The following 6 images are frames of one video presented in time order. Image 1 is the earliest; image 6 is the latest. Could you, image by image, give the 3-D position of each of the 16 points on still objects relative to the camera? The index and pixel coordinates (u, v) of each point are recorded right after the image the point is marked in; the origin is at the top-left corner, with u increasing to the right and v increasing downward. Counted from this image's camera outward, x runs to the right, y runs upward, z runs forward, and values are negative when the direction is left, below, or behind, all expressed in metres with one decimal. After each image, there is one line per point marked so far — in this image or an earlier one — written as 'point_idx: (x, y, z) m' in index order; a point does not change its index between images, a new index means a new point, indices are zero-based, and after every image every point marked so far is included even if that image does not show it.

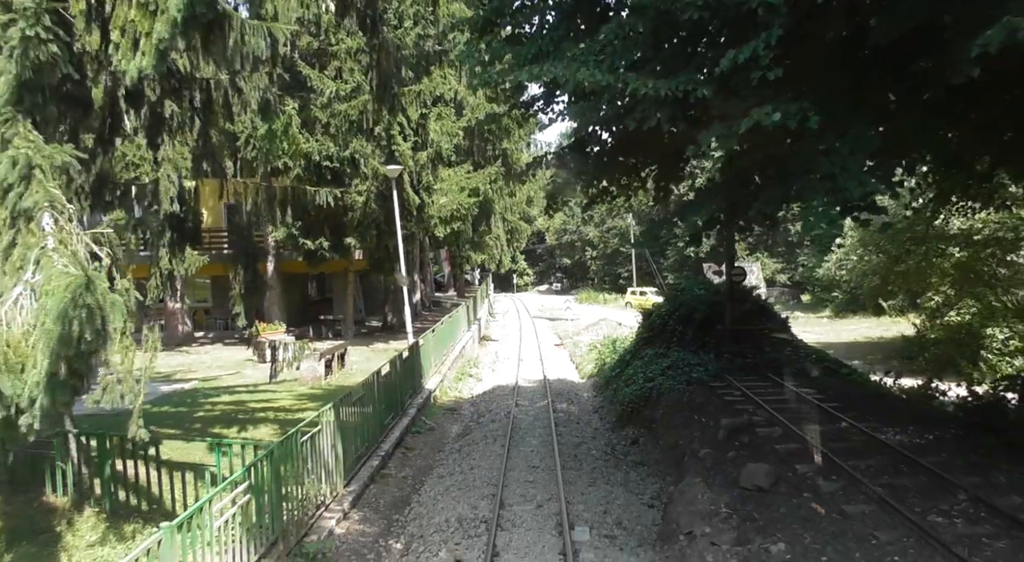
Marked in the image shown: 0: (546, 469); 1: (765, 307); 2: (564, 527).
0: (+0.6, -3.1, +11.3) m
1: (+6.3, -0.6, +16.9) m
2: (+0.7, -3.1, +8.4) m
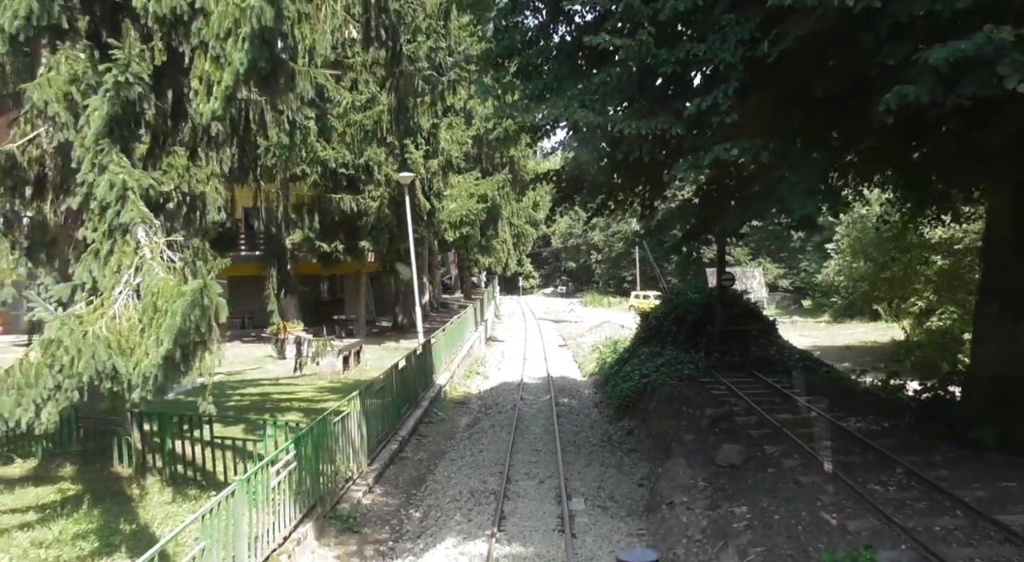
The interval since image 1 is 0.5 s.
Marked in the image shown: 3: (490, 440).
0: (+0.7, -3.2, +12.6) m
1: (+6.5, -0.7, +18.1) m
2: (+0.7, -3.1, +9.7) m
3: (-0.5, -3.3, +14.0) m
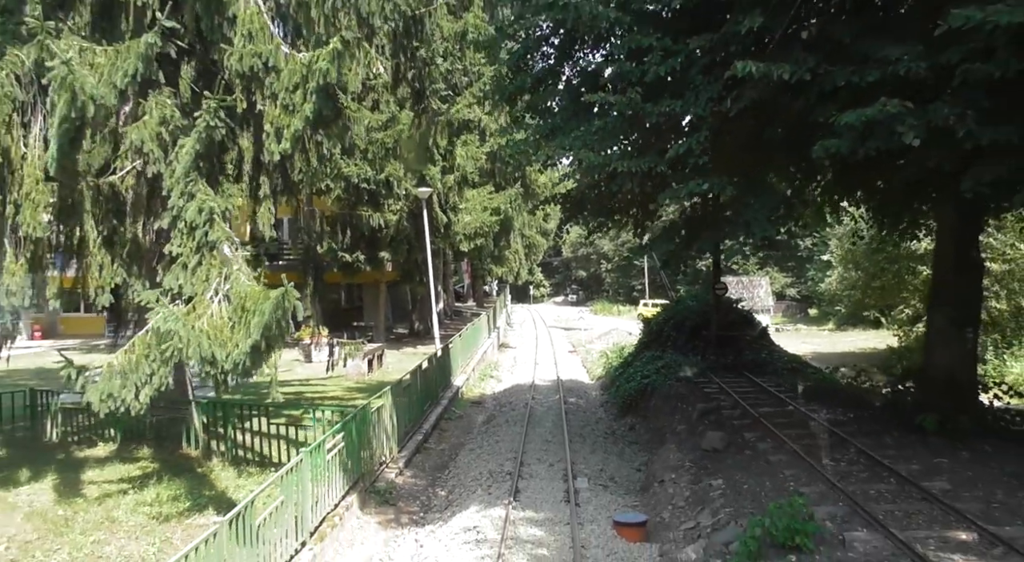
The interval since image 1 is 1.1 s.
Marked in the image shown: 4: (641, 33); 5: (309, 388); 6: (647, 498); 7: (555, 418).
0: (+0.9, -3.4, +14.1) m
1: (+6.9, -1.0, +19.6) m
2: (+1.0, -3.3, +11.3) m
3: (-0.2, -3.5, +15.6) m
4: (+1.6, +3.2, +8.6) m
5: (-6.0, -3.2, +20.0) m
6: (+2.1, -3.3, +10.3) m
7: (+1.1, -3.5, +17.0) m
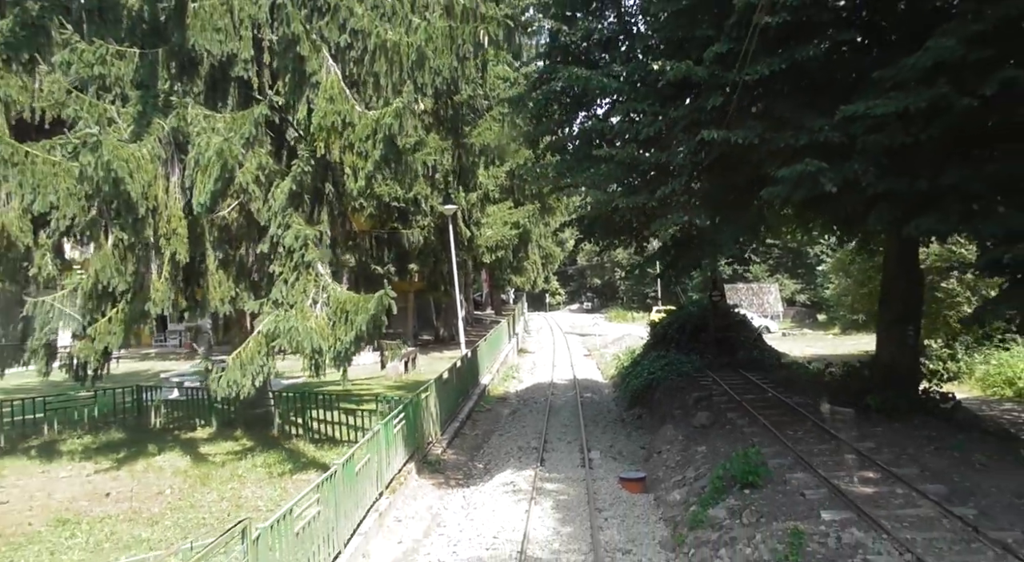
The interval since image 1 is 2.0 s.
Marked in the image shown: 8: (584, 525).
0: (+1.5, -3.6, +16.7) m
1: (+7.5, -1.2, +22.1) m
2: (+1.5, -3.5, +13.8) m
3: (+0.5, -3.8, +18.1) m
4: (+2.0, +3.1, +11.2) m
5: (-5.3, -3.5, +22.7) m
6: (+2.6, -3.4, +12.8) m
7: (+1.7, -3.7, +19.6) m
8: (+1.0, -3.4, +9.3) m
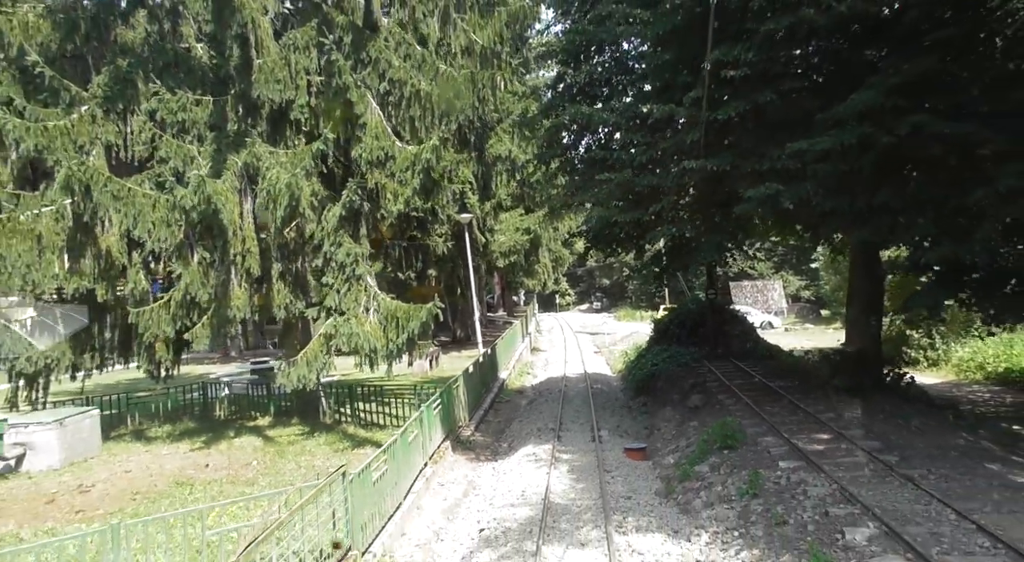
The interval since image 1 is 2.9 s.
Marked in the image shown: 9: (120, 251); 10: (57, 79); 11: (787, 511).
0: (+2.1, -3.7, +18.9) m
1: (+8.1, -1.2, +24.2) m
2: (+2.0, -3.5, +16.1) m
3: (+1.0, -3.9, +20.4) m
4: (+2.3, +3.0, +13.4) m
5: (-4.7, -3.8, +25.0) m
6: (+3.0, -3.5, +15.0) m
7: (+2.3, -3.8, +21.8) m
8: (+1.4, -3.4, +11.5) m
9: (-7.9, +0.6, +13.7) m
10: (-9.5, +4.2, +14.2) m
11: (+3.3, -2.8, +8.2) m
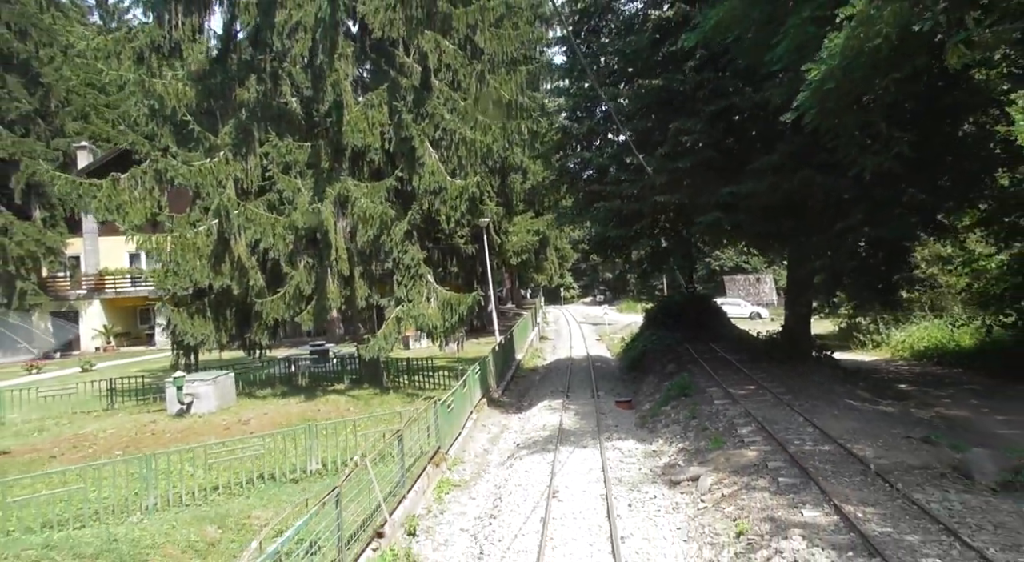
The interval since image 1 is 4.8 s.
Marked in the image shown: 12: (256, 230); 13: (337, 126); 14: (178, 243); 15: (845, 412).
0: (+2.7, -3.6, +24.0) m
1: (+8.8, -1.1, +29.2) m
2: (+2.6, -3.5, +21.1) m
3: (+1.6, -3.8, +25.5) m
4: (+2.9, +3.0, +18.4) m
5: (-4.0, -3.6, +30.1) m
6: (+3.7, -3.4, +20.1) m
7: (+2.9, -3.7, +26.9) m
8: (+2.0, -3.4, +16.6) m
9: (-7.3, +0.6, +18.8) m
10: (-8.9, +4.3, +19.3) m
11: (+3.9, -2.8, +13.2) m
12: (-6.9, +1.3, +18.2) m
13: (-5.1, +4.5, +19.7) m
14: (-8.8, +1.0, +17.7) m
15: (+6.4, -2.5, +13.0) m
